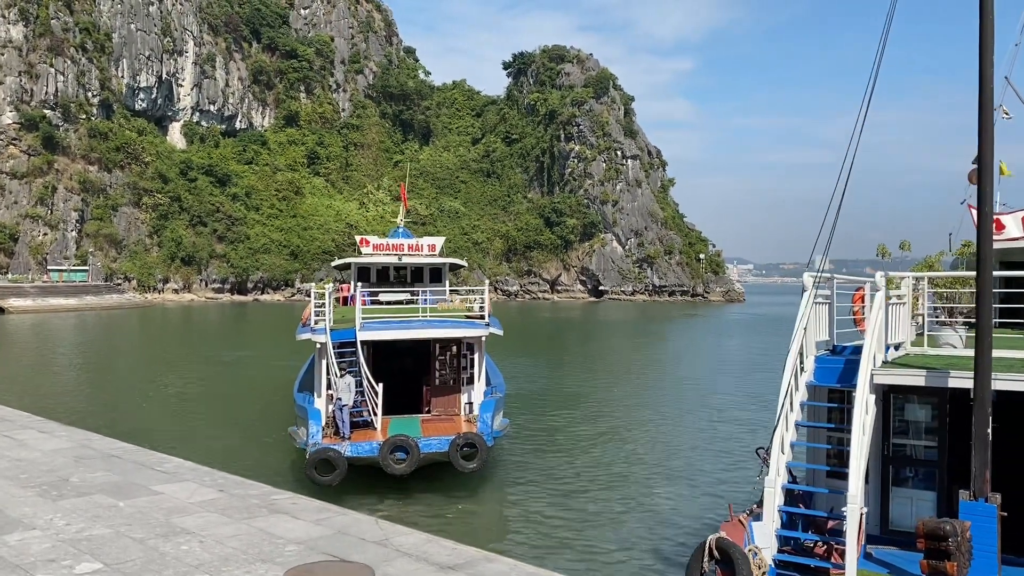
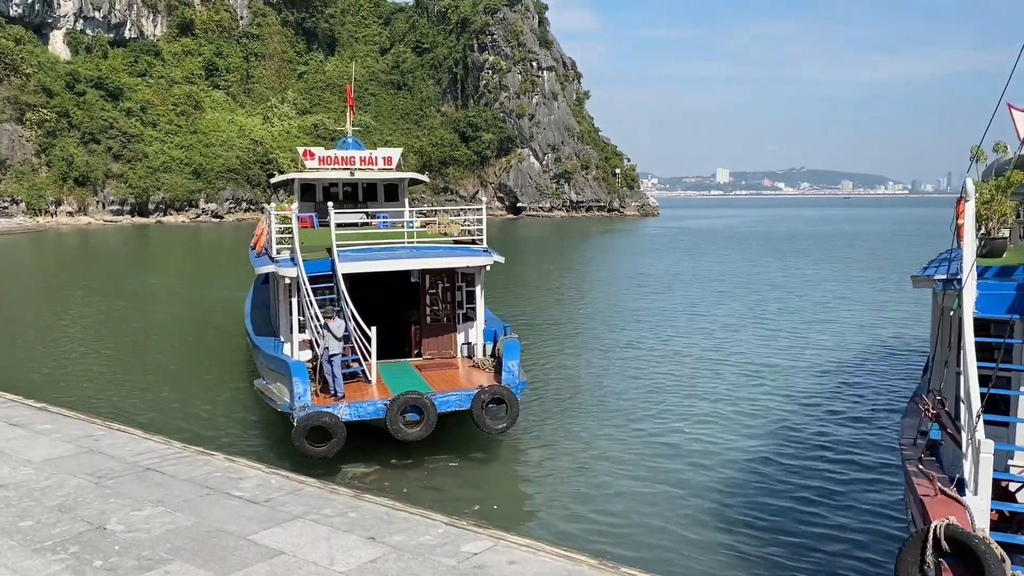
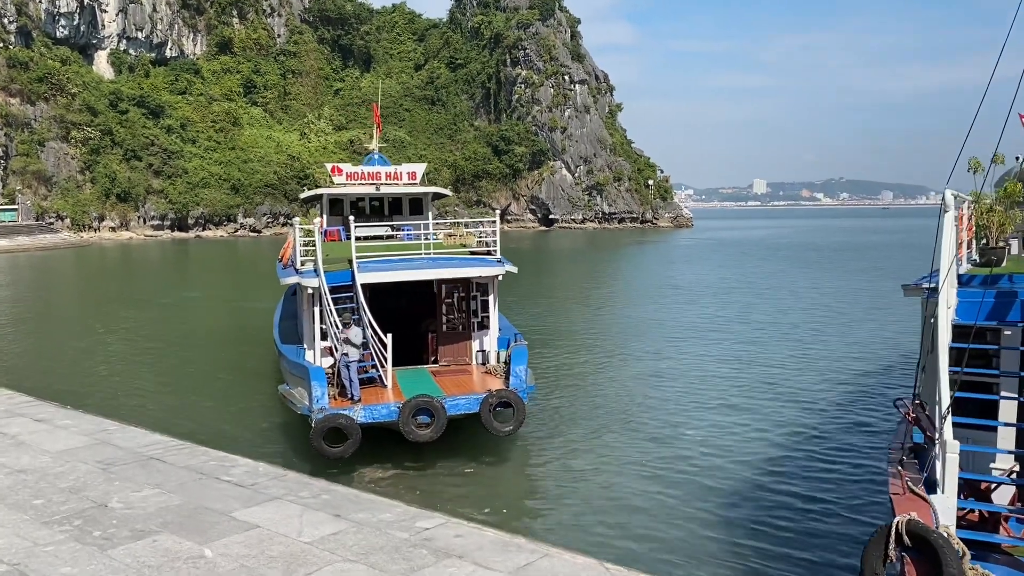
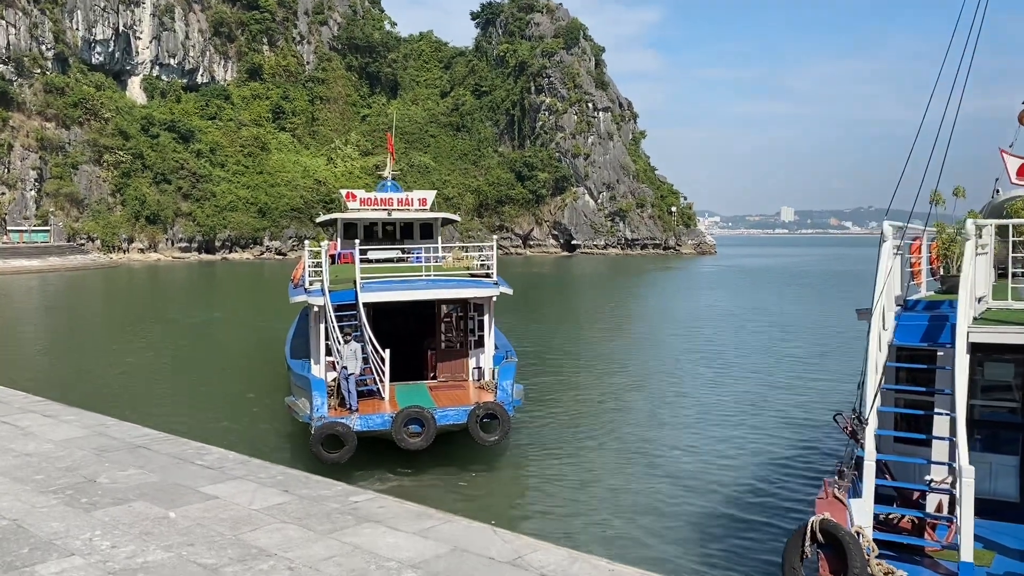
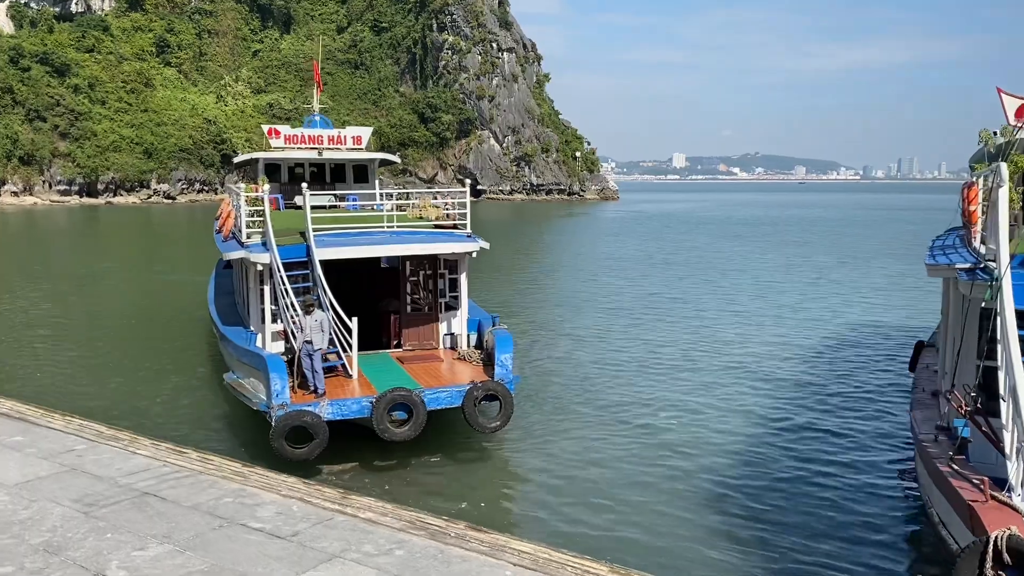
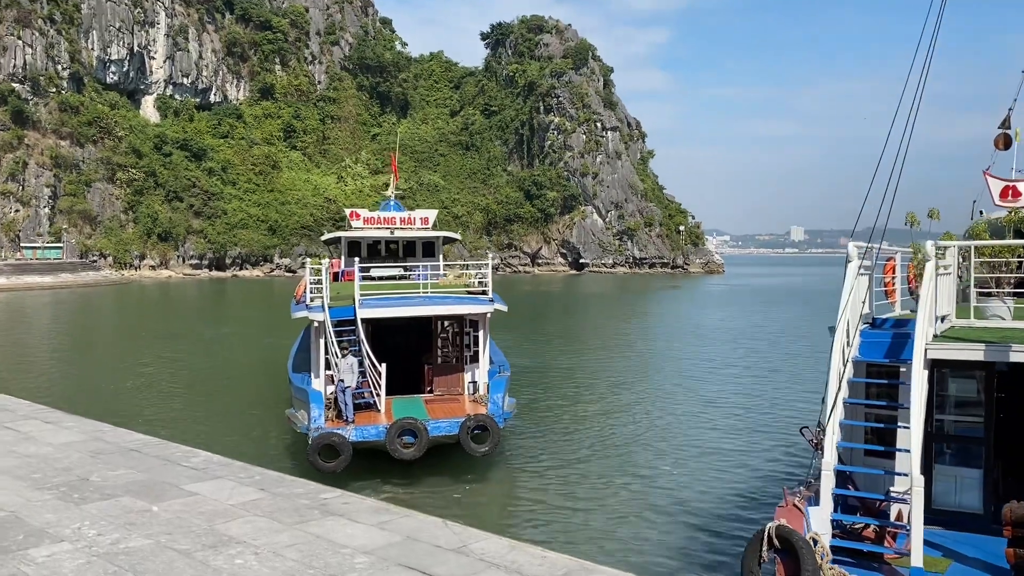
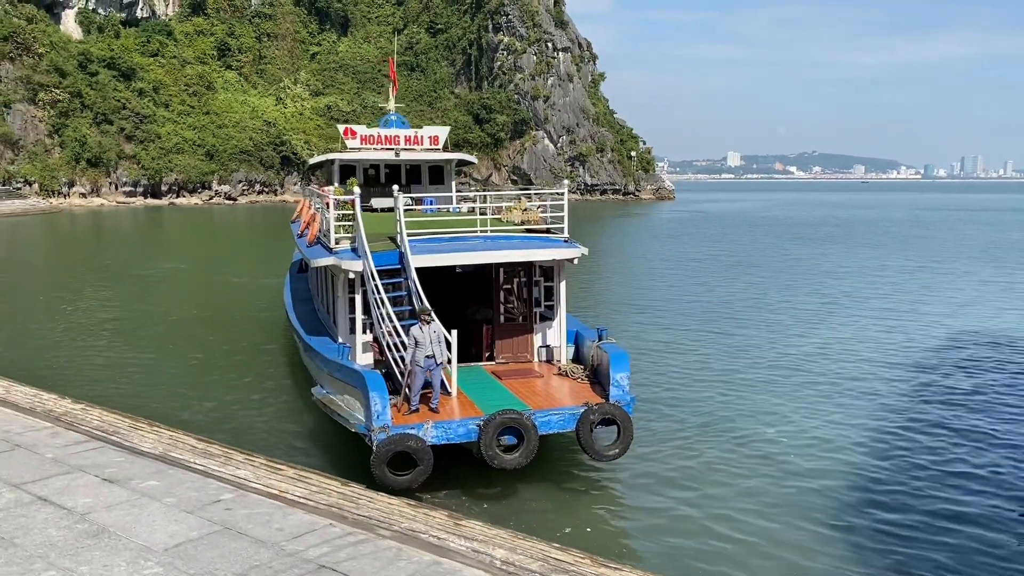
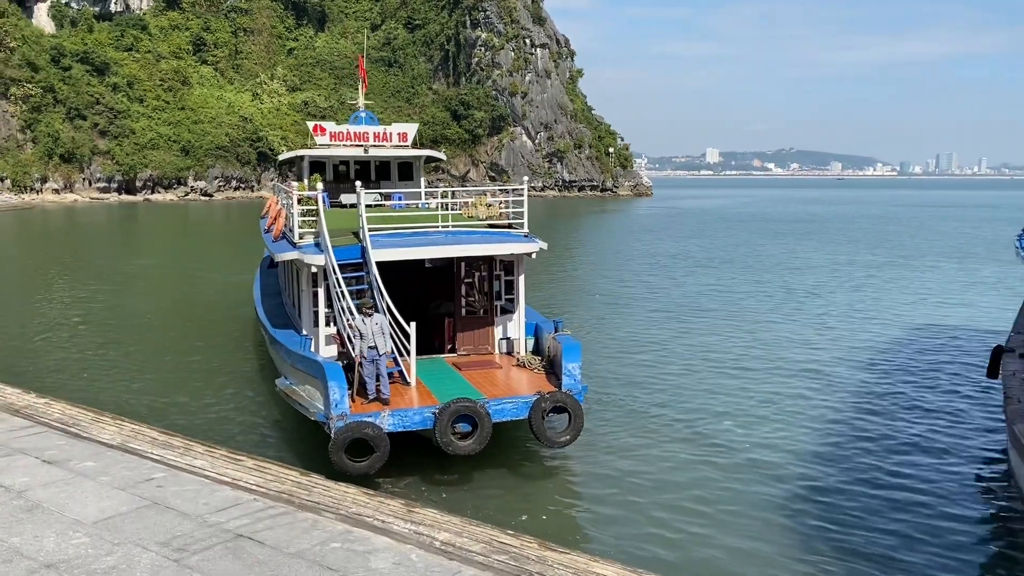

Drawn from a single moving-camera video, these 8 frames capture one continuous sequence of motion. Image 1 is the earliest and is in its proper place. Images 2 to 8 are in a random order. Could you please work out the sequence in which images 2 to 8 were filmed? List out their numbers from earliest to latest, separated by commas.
6, 4, 3, 2, 5, 8, 7
